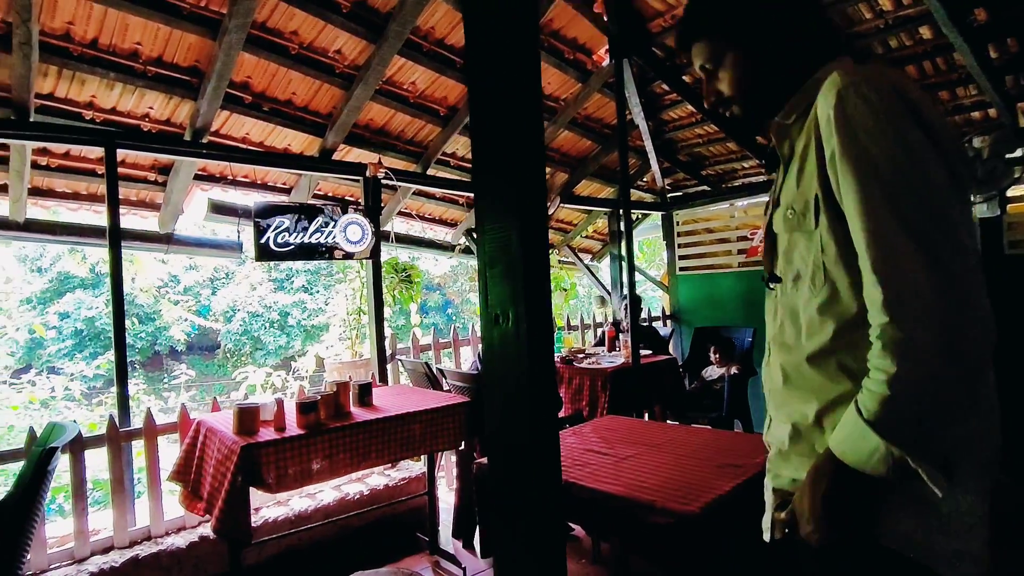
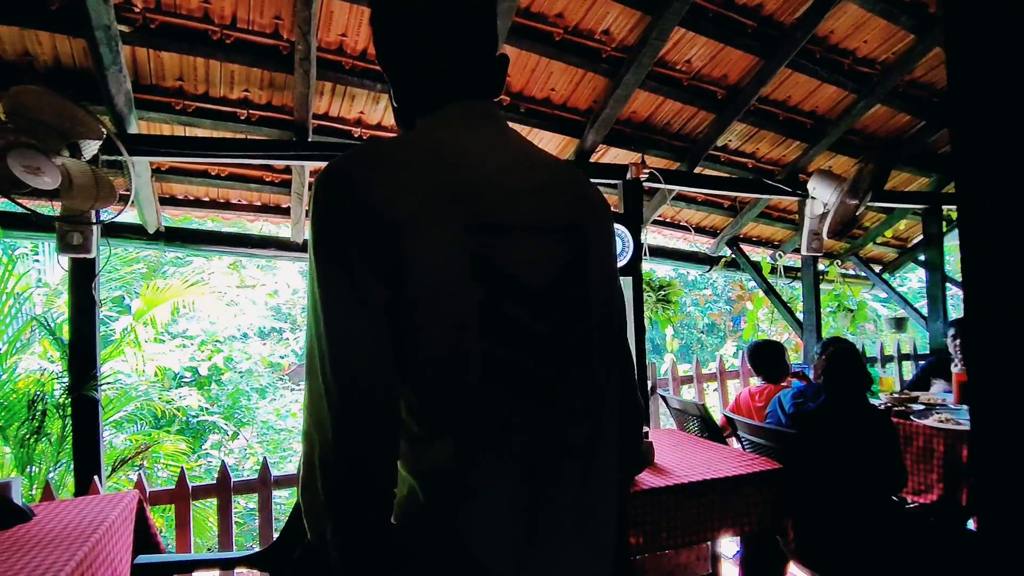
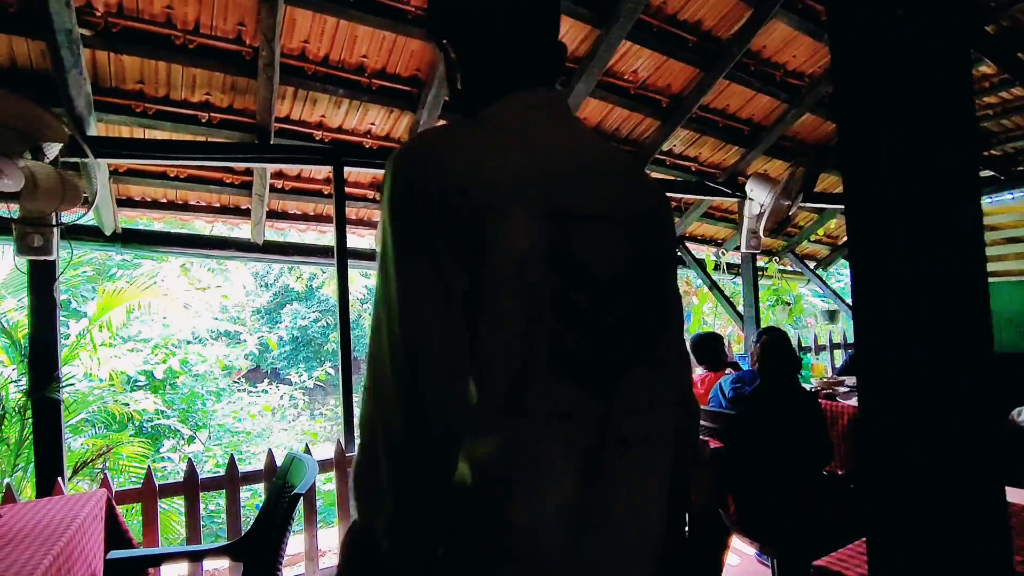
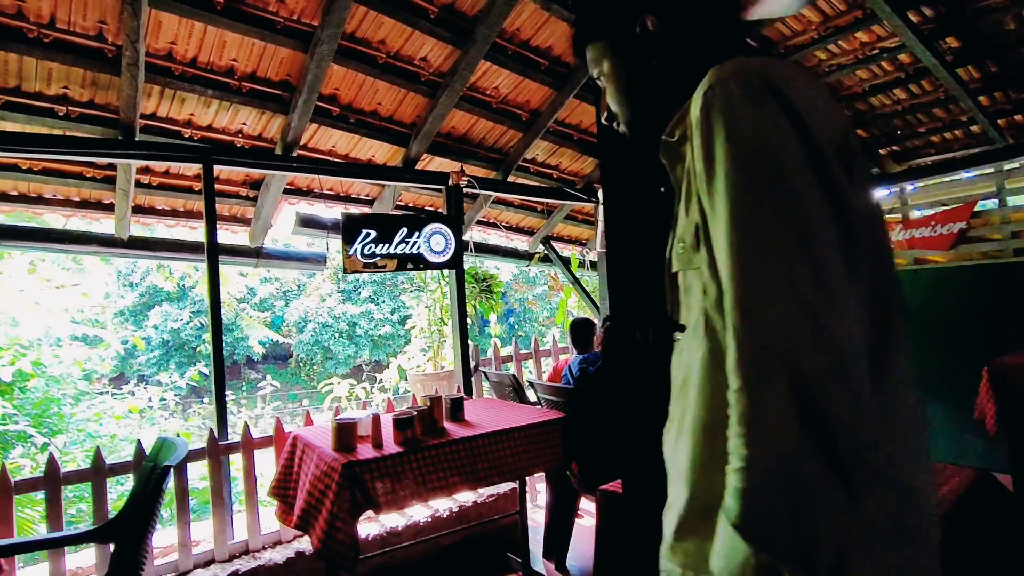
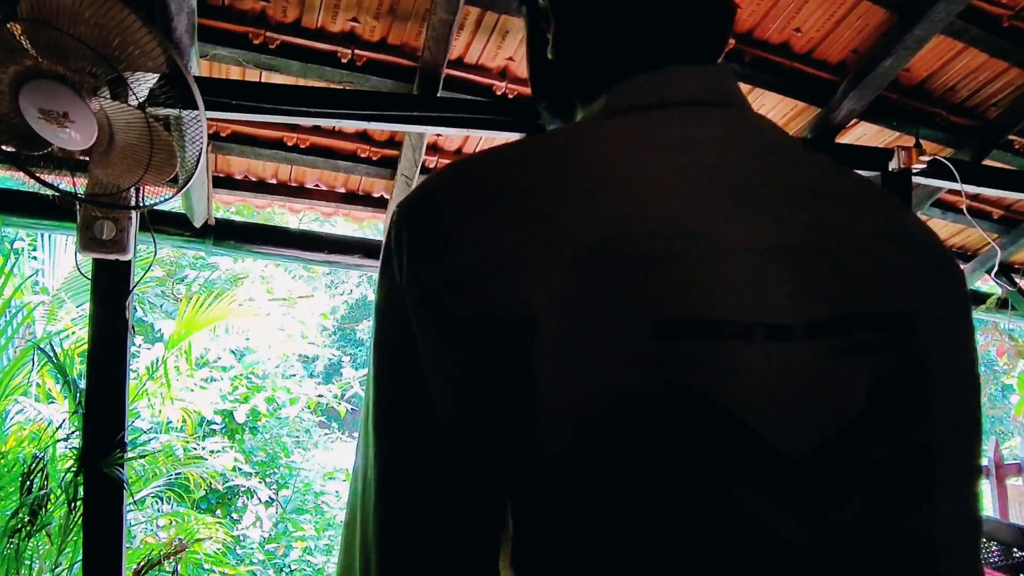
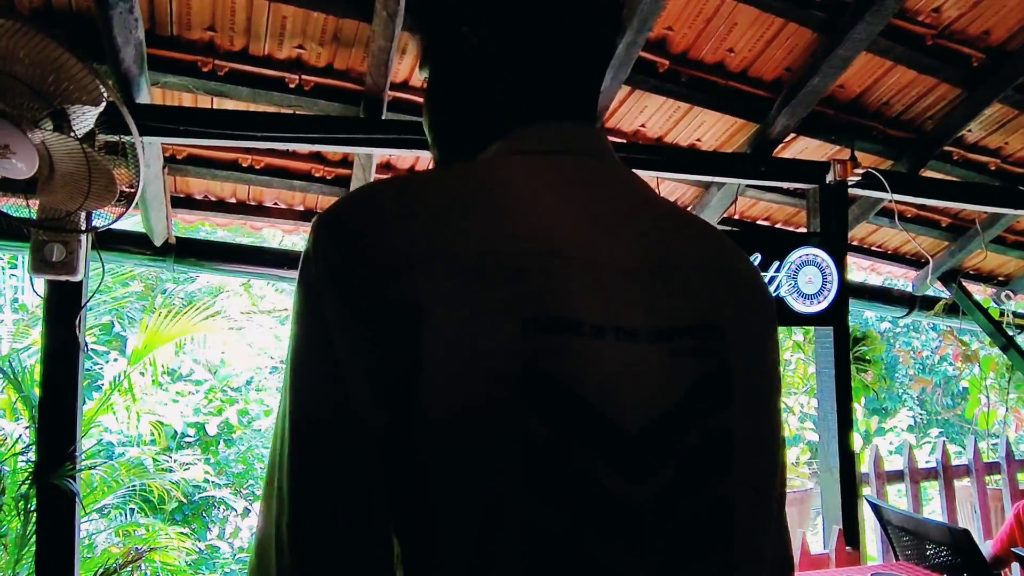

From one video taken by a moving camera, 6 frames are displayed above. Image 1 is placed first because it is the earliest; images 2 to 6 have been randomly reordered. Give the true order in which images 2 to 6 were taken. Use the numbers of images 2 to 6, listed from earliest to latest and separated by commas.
4, 3, 2, 6, 5
